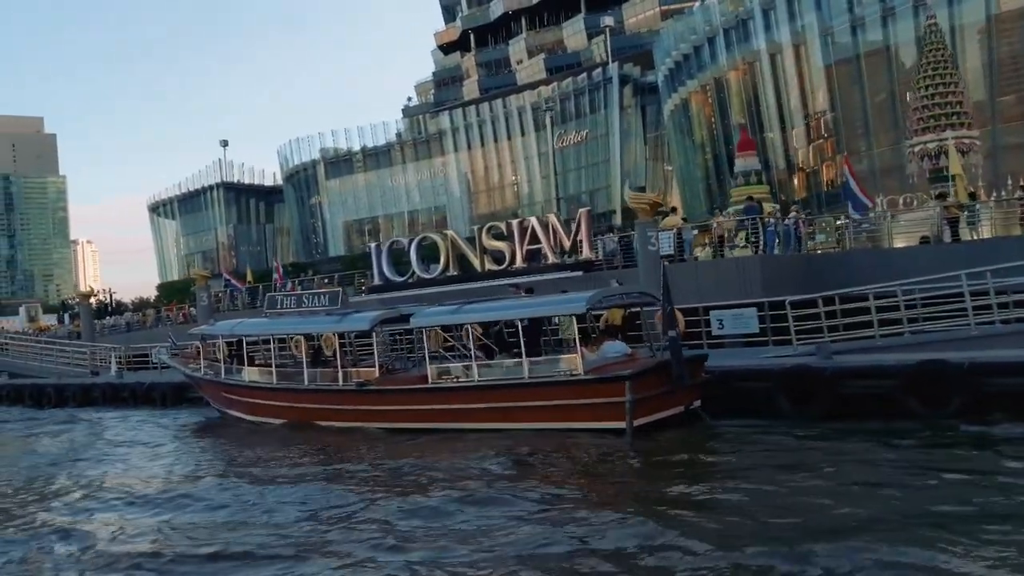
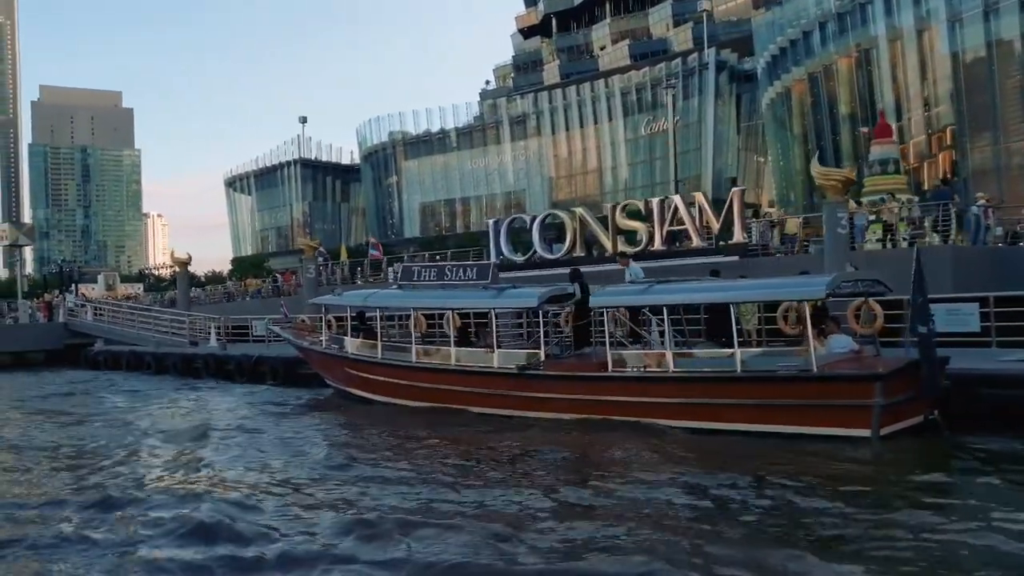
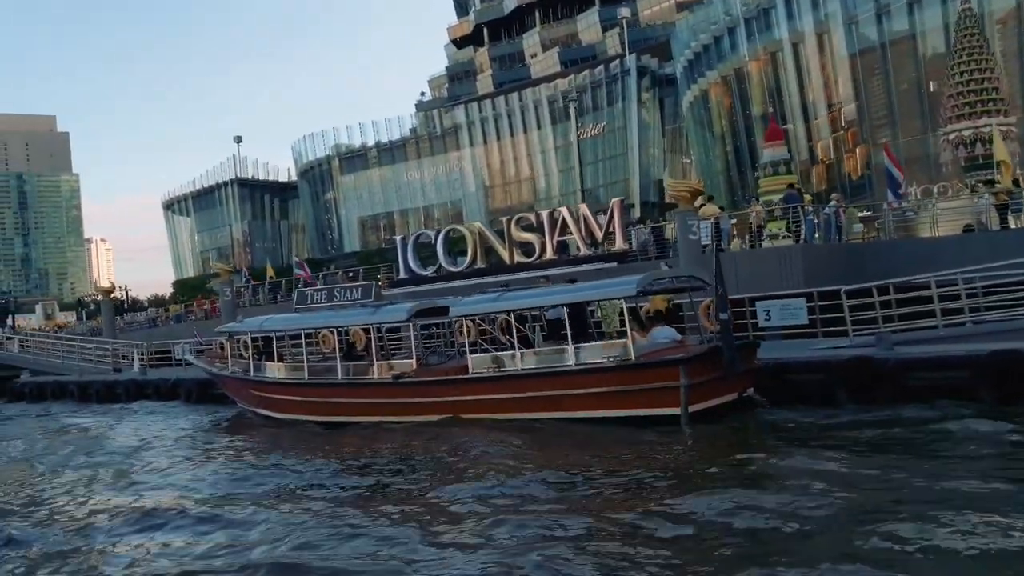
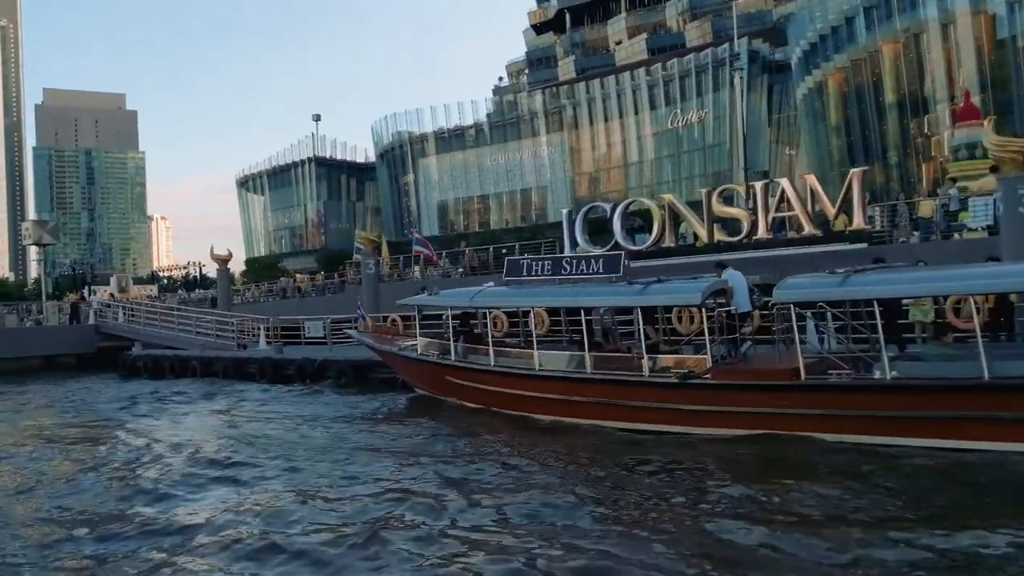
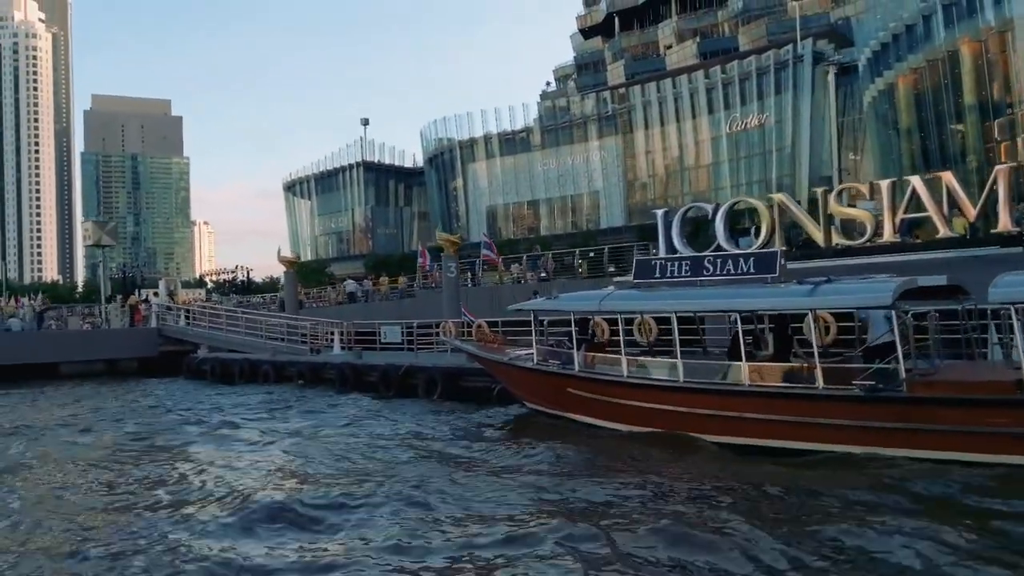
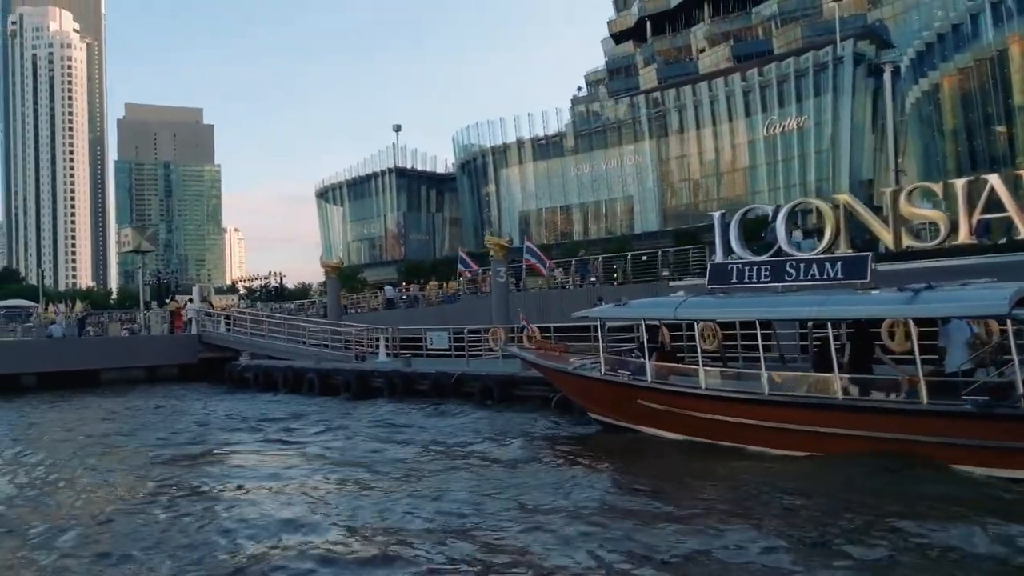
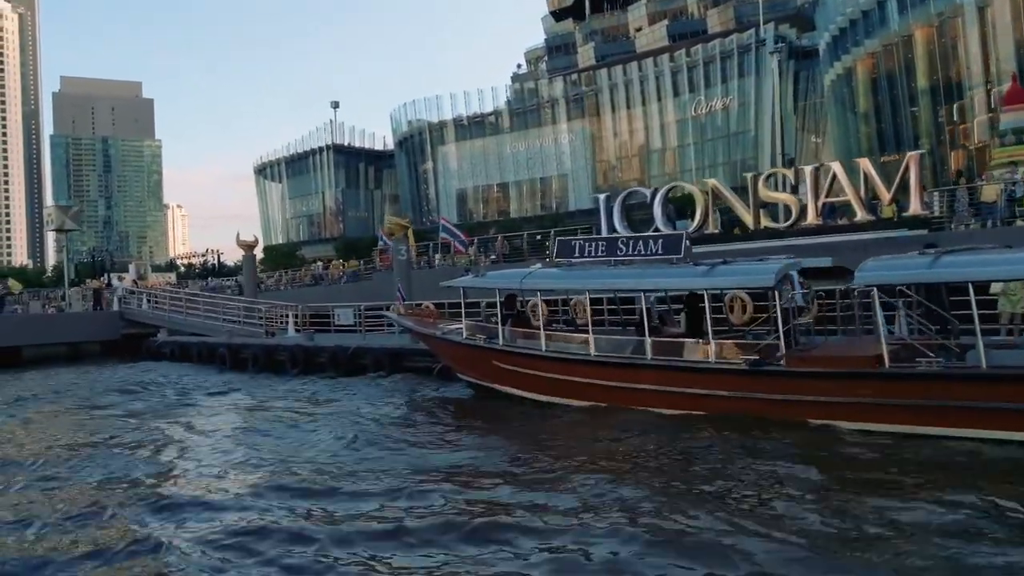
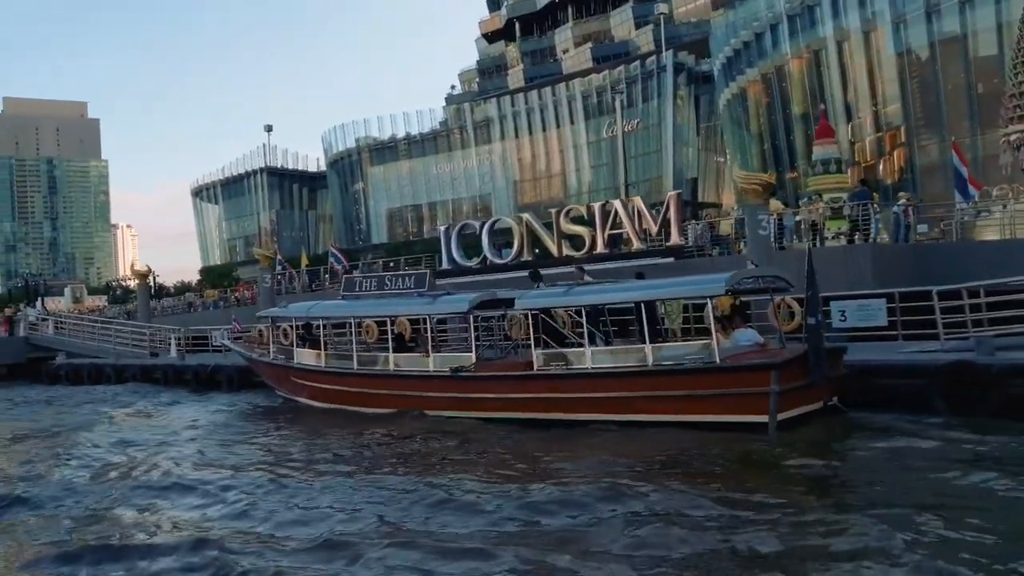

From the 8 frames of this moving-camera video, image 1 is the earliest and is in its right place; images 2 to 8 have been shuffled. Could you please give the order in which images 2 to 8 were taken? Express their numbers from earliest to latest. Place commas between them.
3, 8, 2, 4, 7, 5, 6
